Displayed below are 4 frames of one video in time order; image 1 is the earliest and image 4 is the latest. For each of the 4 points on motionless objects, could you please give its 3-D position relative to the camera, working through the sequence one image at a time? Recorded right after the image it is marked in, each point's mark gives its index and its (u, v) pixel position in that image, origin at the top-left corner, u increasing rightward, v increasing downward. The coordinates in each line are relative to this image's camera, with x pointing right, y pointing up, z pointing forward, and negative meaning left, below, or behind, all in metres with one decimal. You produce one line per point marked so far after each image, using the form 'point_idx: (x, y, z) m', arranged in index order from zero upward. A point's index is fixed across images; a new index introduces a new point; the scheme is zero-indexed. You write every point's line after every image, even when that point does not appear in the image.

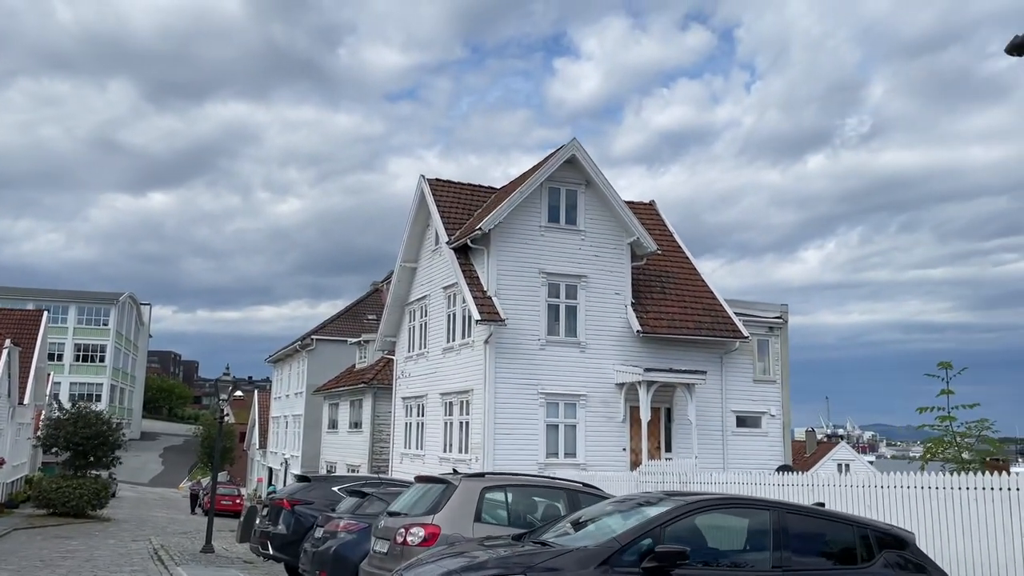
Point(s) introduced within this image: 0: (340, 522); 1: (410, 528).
0: (-2.2, -3.0, +10.6) m
1: (-1.0, -2.4, +8.5) m
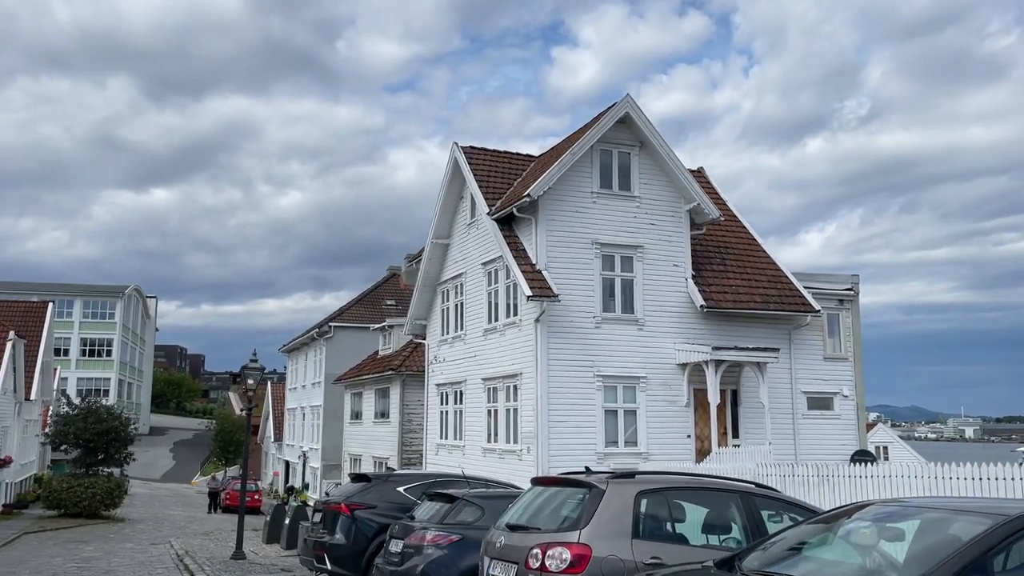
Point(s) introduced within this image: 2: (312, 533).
0: (-0.9, -2.5, +8.5) m
1: (+0.3, -2.0, +6.4) m
2: (-2.7, -3.3, +11.4) m
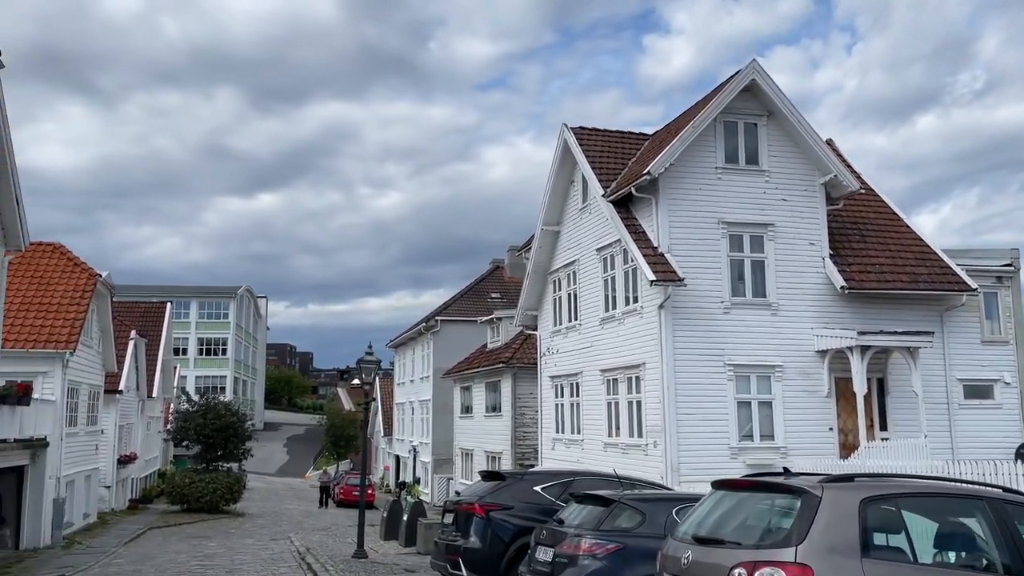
0: (+0.6, -2.3, +7.5) m
1: (+1.5, -1.7, +5.2) m
2: (-0.9, -3.1, +10.5) m
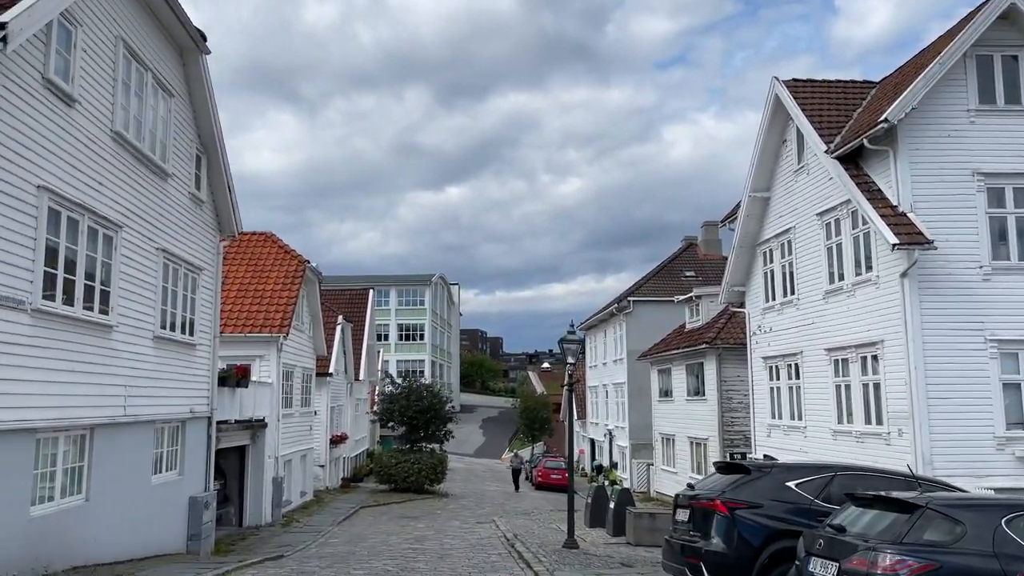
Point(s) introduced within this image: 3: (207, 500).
0: (+2.6, -1.9, +5.9) m
1: (+2.9, -1.4, +3.4) m
2: (+1.8, -2.7, +9.2) m
3: (-5.5, -3.8, +15.1) m
